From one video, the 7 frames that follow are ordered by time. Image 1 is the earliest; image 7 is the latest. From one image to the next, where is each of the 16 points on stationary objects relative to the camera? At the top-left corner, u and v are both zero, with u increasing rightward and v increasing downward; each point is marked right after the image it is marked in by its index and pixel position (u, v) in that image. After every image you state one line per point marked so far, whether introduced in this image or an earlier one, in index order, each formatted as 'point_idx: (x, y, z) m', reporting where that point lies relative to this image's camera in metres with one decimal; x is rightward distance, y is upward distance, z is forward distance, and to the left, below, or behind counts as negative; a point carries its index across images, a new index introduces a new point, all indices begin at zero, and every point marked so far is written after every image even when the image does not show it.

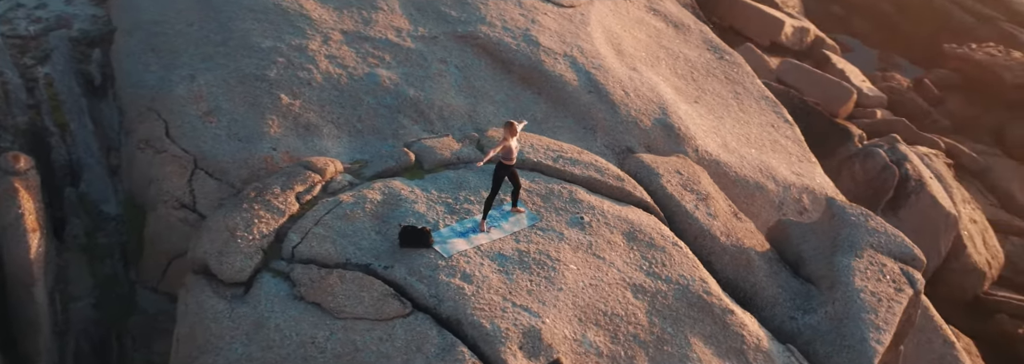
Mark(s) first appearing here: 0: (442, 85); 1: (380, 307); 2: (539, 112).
0: (-0.9, +1.2, +7.2) m
1: (-0.7, -0.7, +3.1) m
2: (+0.3, +0.9, +7.7) m
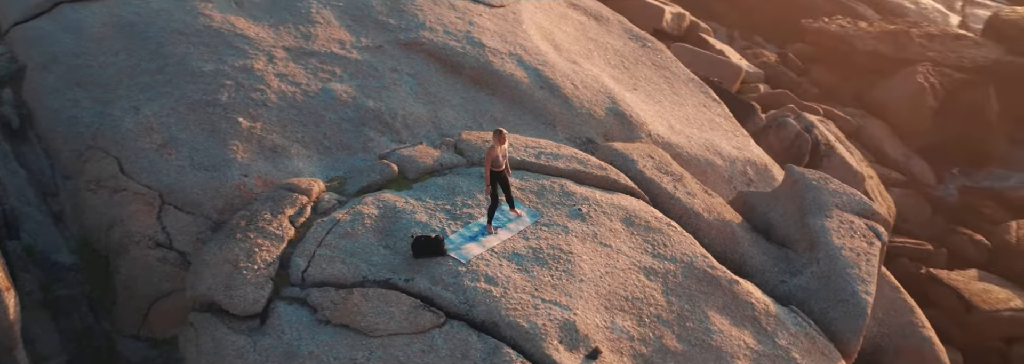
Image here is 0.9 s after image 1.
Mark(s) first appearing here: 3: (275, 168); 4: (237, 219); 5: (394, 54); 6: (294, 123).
0: (-1.4, +1.1, +7.1) m
1: (-0.5, -0.7, +3.0) m
2: (-0.2, +0.9, +7.7) m
3: (-2.0, +0.1, +4.8) m
4: (-1.7, -0.2, +3.7) m
5: (-1.6, +1.7, +7.7) m
6: (-2.1, +0.6, +5.6) m
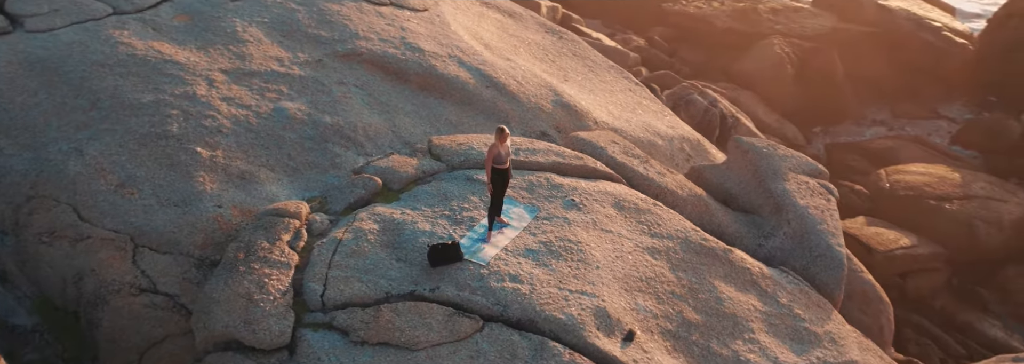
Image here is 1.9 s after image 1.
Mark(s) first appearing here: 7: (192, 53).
0: (-1.9, +0.9, +6.9) m
1: (-0.3, -0.7, +3.0) m
2: (-0.8, +0.9, +7.6) m
3: (-2.1, -0.1, +4.6) m
4: (-1.7, -0.4, +3.5) m
5: (-2.3, +1.5, +7.5) m
6: (-2.3, +0.3, +5.3) m
7: (-3.7, +1.5, +6.8) m
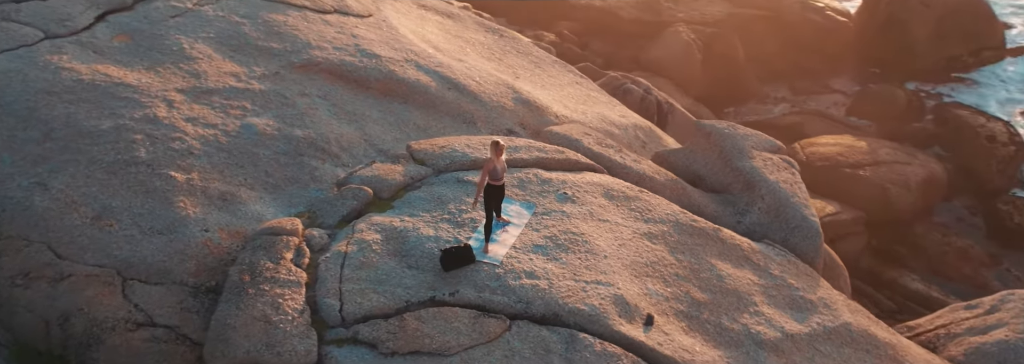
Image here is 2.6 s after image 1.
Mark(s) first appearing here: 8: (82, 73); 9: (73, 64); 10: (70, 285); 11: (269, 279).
0: (-2.2, +0.7, +6.7) m
1: (-0.2, -0.7, +3.0) m
2: (-1.2, +0.8, +7.5) m
3: (-2.1, -0.3, +4.4) m
4: (-1.6, -0.5, +3.4) m
5: (-2.7, +1.3, +7.3) m
6: (-2.5, +0.1, +5.1) m
7: (-4.1, +1.2, +6.5) m
8: (-4.5, +1.2, +6.2) m
9: (-4.7, +1.3, +6.3) m
10: (-2.8, -0.6, +3.7) m
11: (-1.4, -0.5, +3.3) m
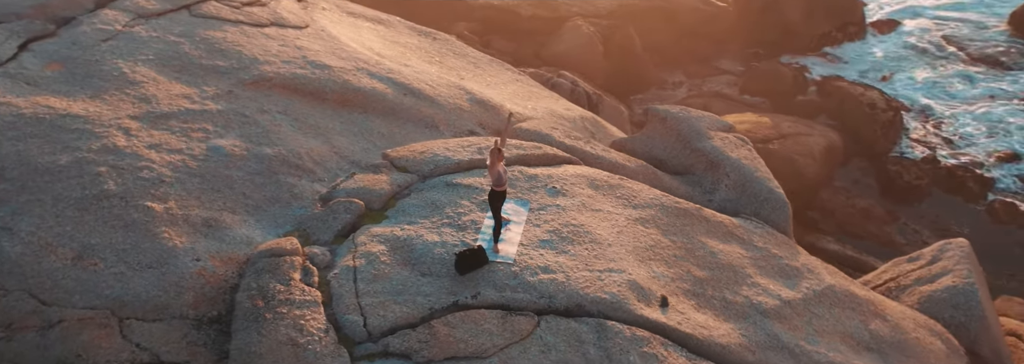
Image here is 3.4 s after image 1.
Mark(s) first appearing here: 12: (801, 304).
0: (-2.5, +0.5, +6.5) m
1: (0.0, -0.8, +3.0) m
2: (-1.6, +0.7, +7.4) m
3: (-2.1, -0.4, +4.3) m
4: (-1.5, -0.7, +3.3) m
5: (-3.1, +1.1, +7.1) m
6: (-2.6, -0.1, +4.9) m
7: (-4.4, +0.8, +6.1) m
8: (-4.8, +0.7, +5.8) m
9: (-5.0, +0.8, +5.9) m
10: (-2.7, -0.9, +3.5) m
11: (-1.3, -0.7, +3.2) m
12: (+2.3, -0.9, +4.6) m
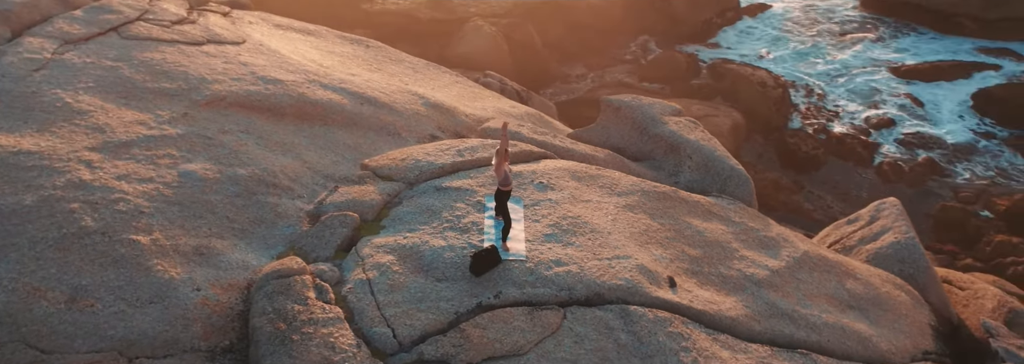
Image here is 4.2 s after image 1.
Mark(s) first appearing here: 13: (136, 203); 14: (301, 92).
0: (-2.8, +0.3, +6.4) m
1: (+0.2, -0.7, +3.1) m
2: (-2.0, +0.6, +7.4) m
3: (-2.1, -0.6, +4.1) m
4: (-1.4, -0.8, +3.2) m
5: (-3.5, +0.8, +6.8) m
6: (-2.6, -0.3, +4.8) m
7: (-4.6, +0.4, +5.8) m
8: (-5.0, +0.3, +5.4) m
9: (-5.2, +0.4, +5.5) m
10: (-2.5, -1.1, +3.3) m
11: (-1.1, -0.8, +3.2) m
12: (+2.3, -0.7, +4.9) m
13: (-3.1, -0.2, +4.8) m
14: (-2.5, +1.2, +7.6) m
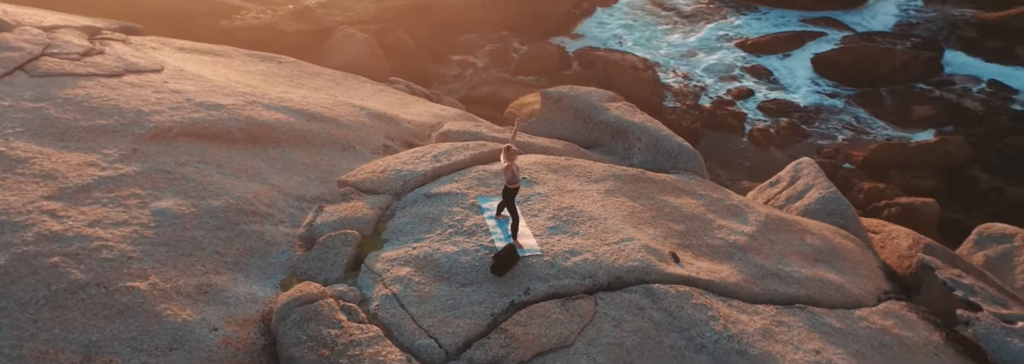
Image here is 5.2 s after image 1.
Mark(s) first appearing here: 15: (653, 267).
0: (-3.0, 0.0, +6.2) m
1: (+0.4, -0.7, +3.3) m
2: (-2.4, +0.3, +7.2) m
3: (-2.0, -0.9, +4.1) m
4: (-1.1, -0.9, +3.2) m
5: (-3.8, +0.4, +6.6) m
6: (-2.6, -0.6, +4.6) m
7: (-4.8, -0.1, +5.4) m
8: (-5.1, -0.3, +5.0) m
9: (-5.3, -0.2, +5.0) m
10: (-2.3, -1.4, +3.2) m
11: (-0.9, -0.9, +3.2) m
12: (+2.3, -0.5, +5.3) m
13: (-3.0, -0.5, +4.6) m
14: (-3.0, +0.9, +7.5) m
15: (+0.9, -0.5, +3.6) m
